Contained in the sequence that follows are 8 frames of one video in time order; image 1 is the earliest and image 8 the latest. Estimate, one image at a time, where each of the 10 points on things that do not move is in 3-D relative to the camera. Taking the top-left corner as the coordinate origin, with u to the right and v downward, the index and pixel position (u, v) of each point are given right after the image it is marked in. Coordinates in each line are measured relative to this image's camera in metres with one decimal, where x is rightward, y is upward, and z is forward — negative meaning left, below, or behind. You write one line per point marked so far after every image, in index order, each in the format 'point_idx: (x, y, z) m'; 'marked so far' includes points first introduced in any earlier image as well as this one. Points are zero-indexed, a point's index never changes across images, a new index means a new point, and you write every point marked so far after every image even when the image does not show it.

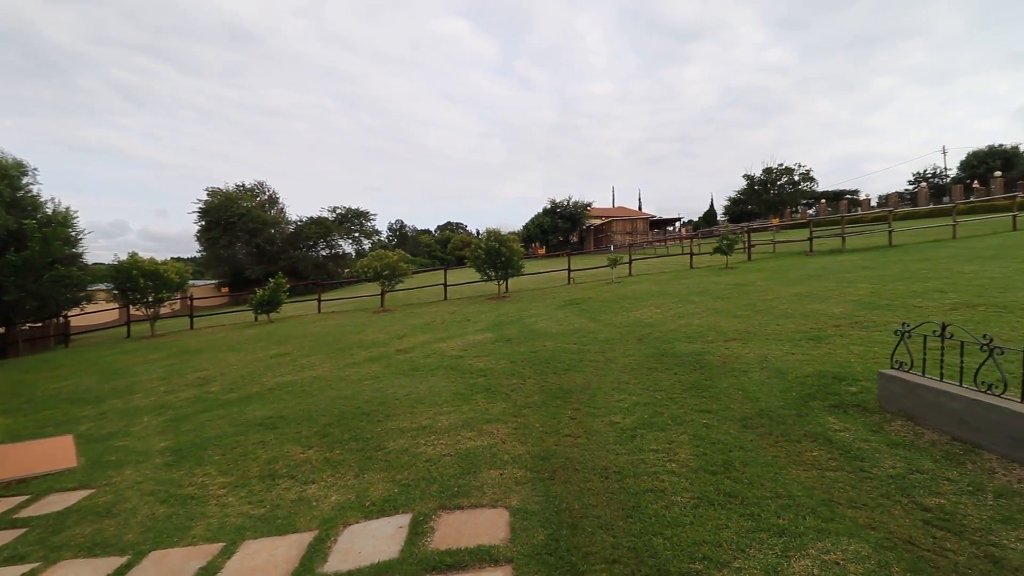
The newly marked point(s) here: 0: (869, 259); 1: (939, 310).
0: (+10.8, +0.9, +14.8) m
1: (+7.3, -0.4, +8.3) m
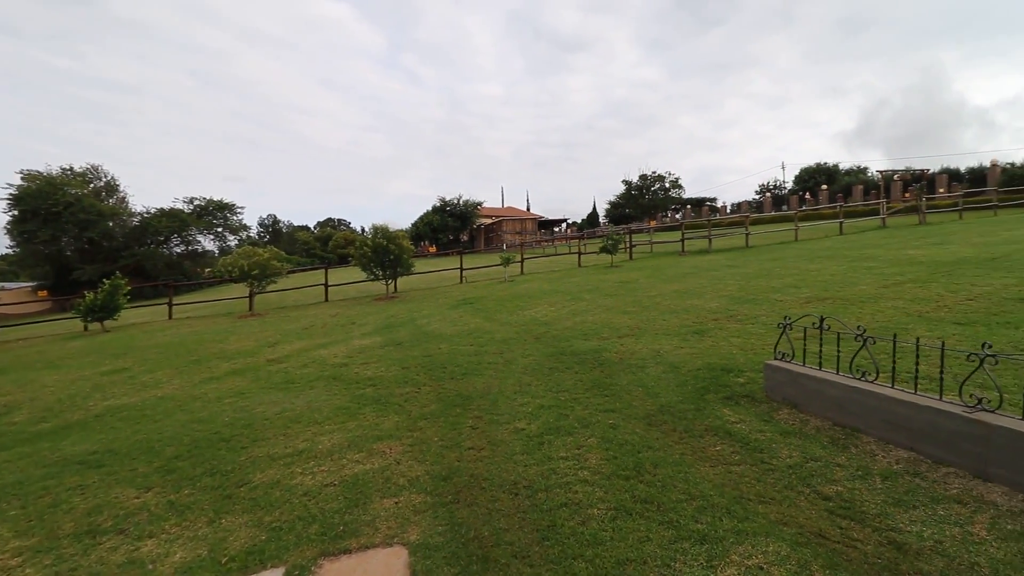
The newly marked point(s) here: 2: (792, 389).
0: (+7.4, +1.0, +16.4) m
1: (+5.4, -0.3, +9.2) m
2: (+2.7, -1.0, +4.8) m
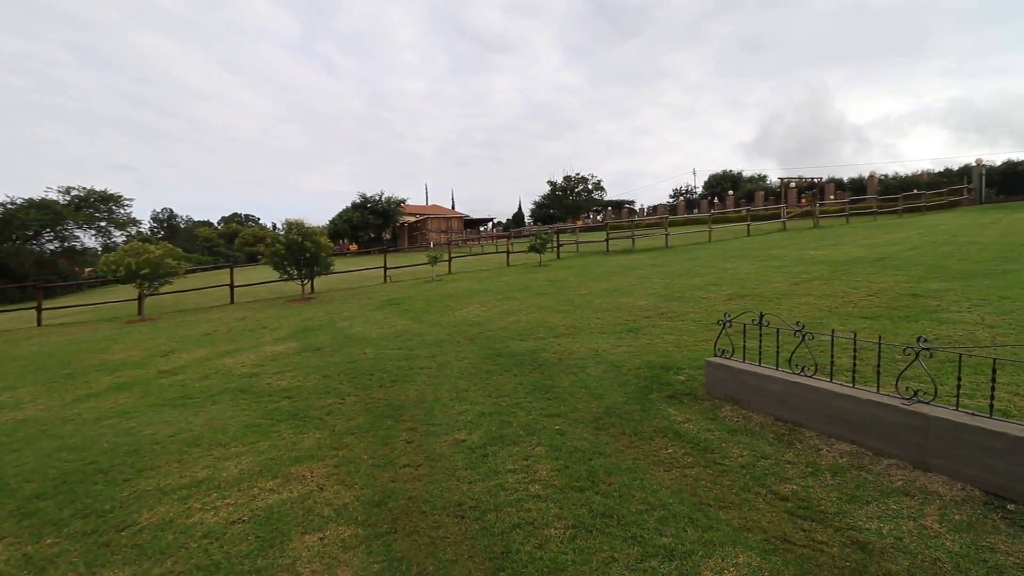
0: (+5.0, +1.1, +17.0) m
1: (+4.1, -0.2, +9.6) m
2: (+2.2, -1.0, +4.8) m
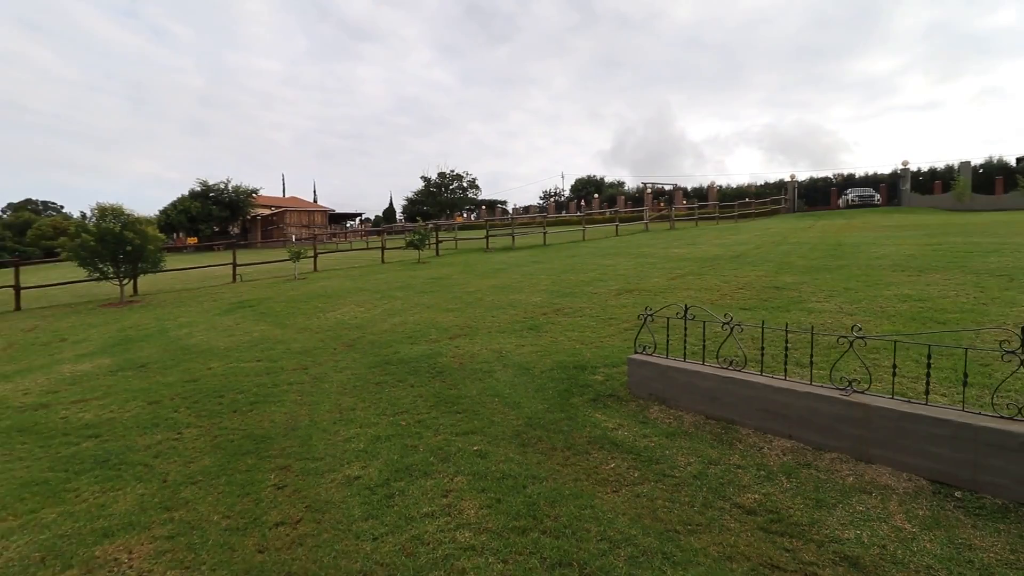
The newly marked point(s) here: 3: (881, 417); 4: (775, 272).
0: (+0.8, +1.2, +17.0) m
1: (+1.9, -0.1, +9.6) m
2: (+1.3, -0.9, +4.4) m
3: (+2.4, -0.8, +3.2) m
4: (+5.6, +0.3, +10.5) m
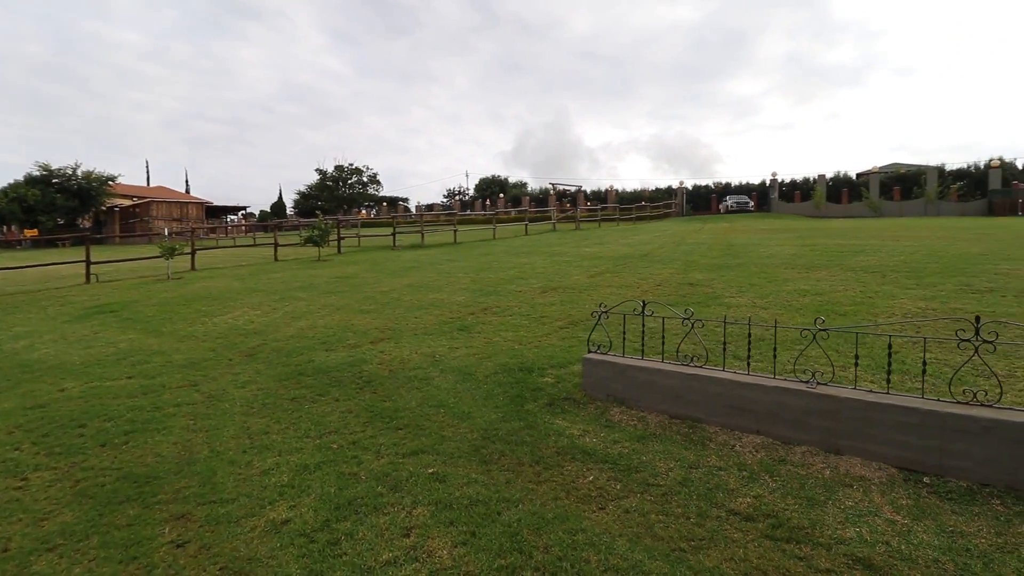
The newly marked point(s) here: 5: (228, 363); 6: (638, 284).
0: (-2.2, +1.2, +16.4) m
1: (+0.4, -0.1, +9.4) m
2: (+0.9, -0.8, +4.2) m
3: (+2.2, -0.8, +3.2) m
4: (+3.9, +0.4, +11.0) m
5: (-3.3, -0.9, +5.7) m
6: (+2.5, +0.1, +9.7) m
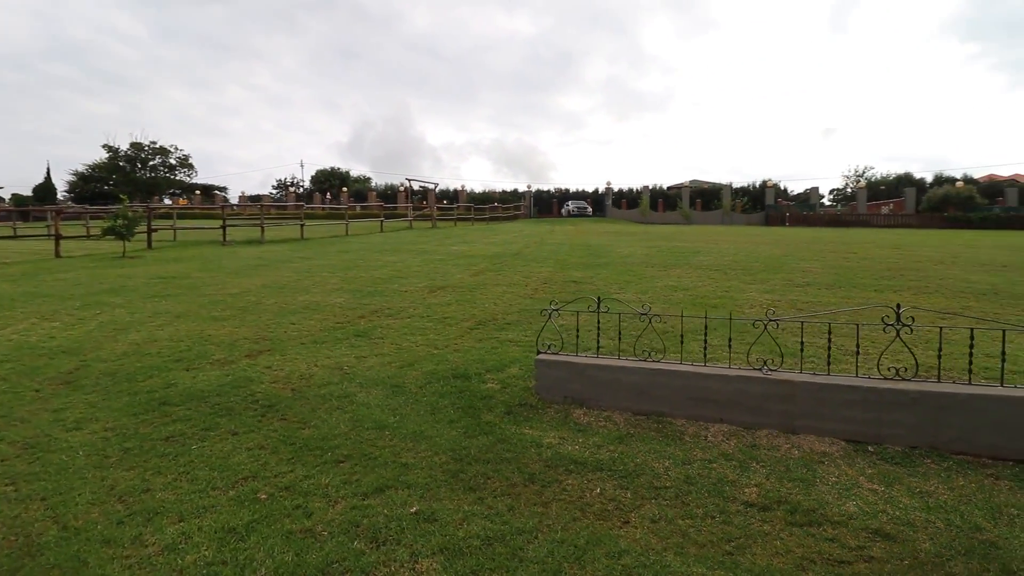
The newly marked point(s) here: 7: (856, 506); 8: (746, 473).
0: (-6.4, +1.1, +14.5) m
1: (-1.6, -0.1, +8.8) m
2: (+0.5, -0.8, +4.0) m
3: (+2.1, -0.7, +3.5) m
4: (+1.1, +0.5, +11.4) m
5: (-4.0, -0.9, +4.1) m
6: (+0.2, +0.1, +9.7) m
7: (+1.9, -1.2, +2.7) m
8: (+1.5, -1.2, +3.0) m
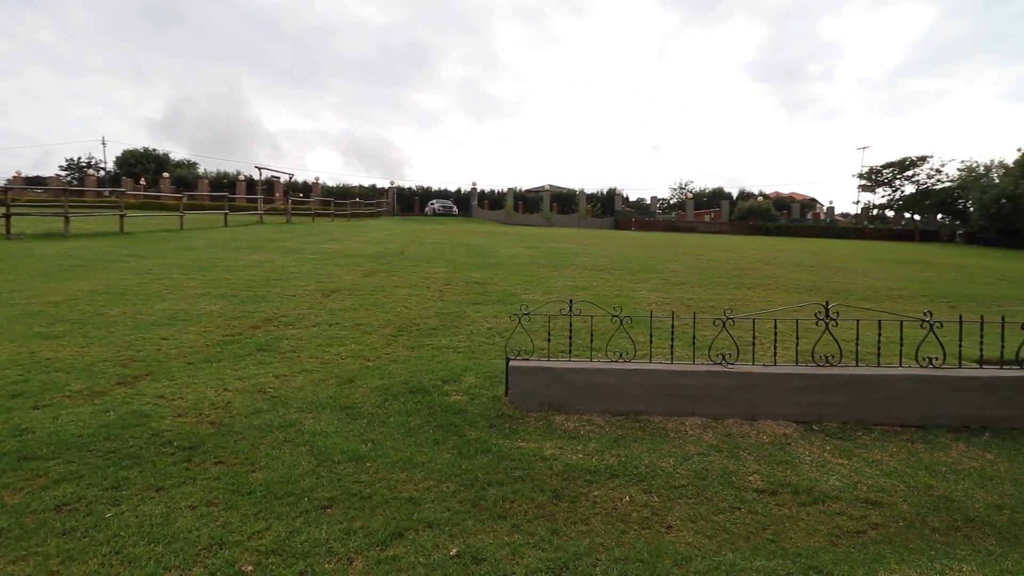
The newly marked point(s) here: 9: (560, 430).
0: (-9.4, +1.0, +11.9) m
1: (-3.1, -0.1, +7.8) m
2: (+0.3, -0.8, +3.9) m
3: (+2.0, -0.7, +3.9) m
4: (-1.3, +0.4, +11.1) m
5: (-4.0, -1.0, +2.6) m
6: (-1.7, +0.1, +9.3) m
7: (+2.0, -1.2, +3.1) m
8: (+1.5, -1.2, +3.3) m
9: (+0.4, -1.1, +3.6) m
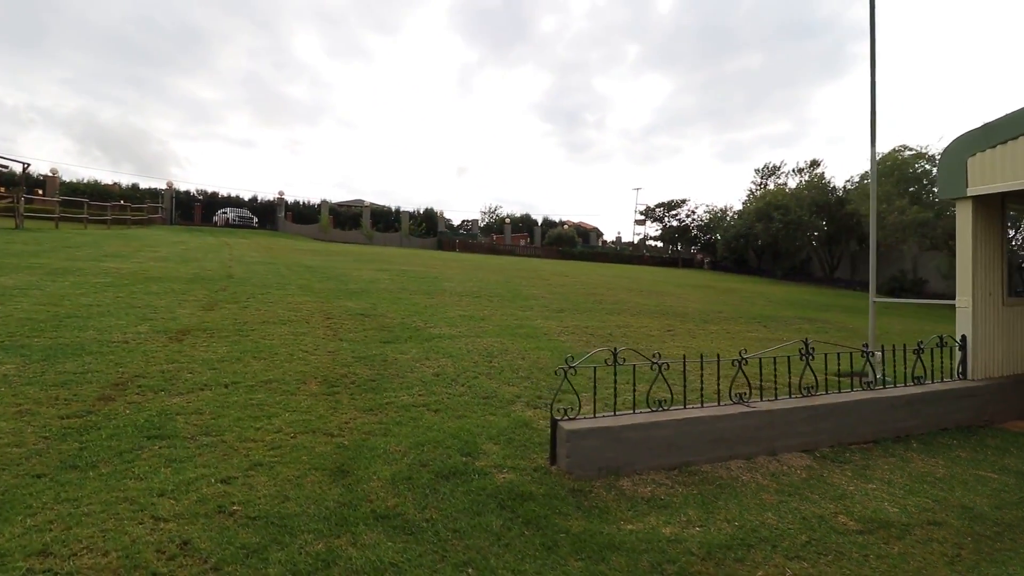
0: (-11.4, +0.3, +6.9) m
1: (-4.0, -0.6, +5.7) m
2: (+0.7, -1.2, +3.5) m
3: (+2.2, -1.1, +4.2) m
4: (-3.7, -0.2, +9.5) m
5: (-2.7, -1.3, +0.6) m
6: (-3.3, -0.5, +7.6) m
7: (+2.6, -1.5, +3.4) m
8: (+2.1, -1.5, +3.4) m
9: (+0.9, -1.4, +3.3) m
